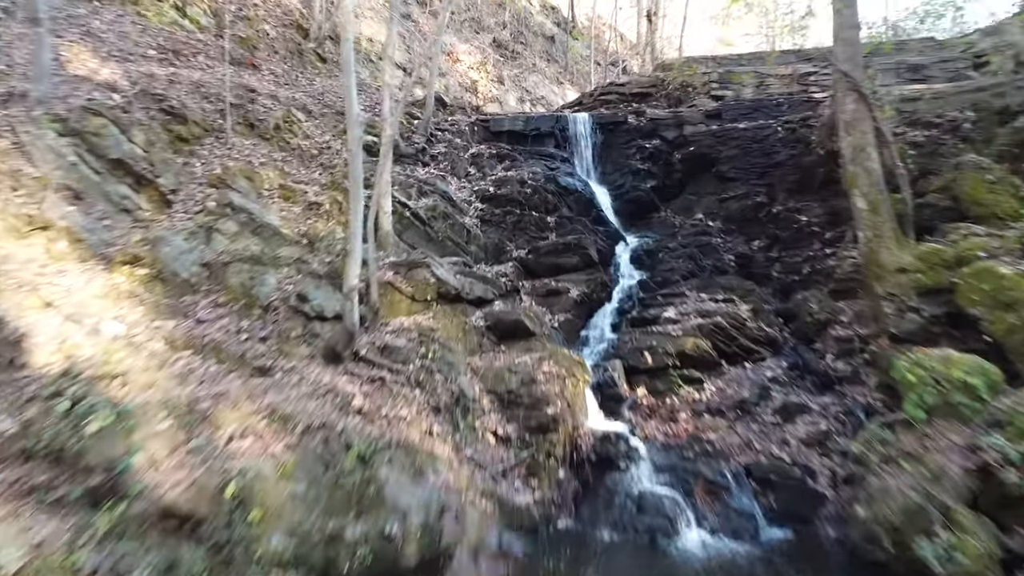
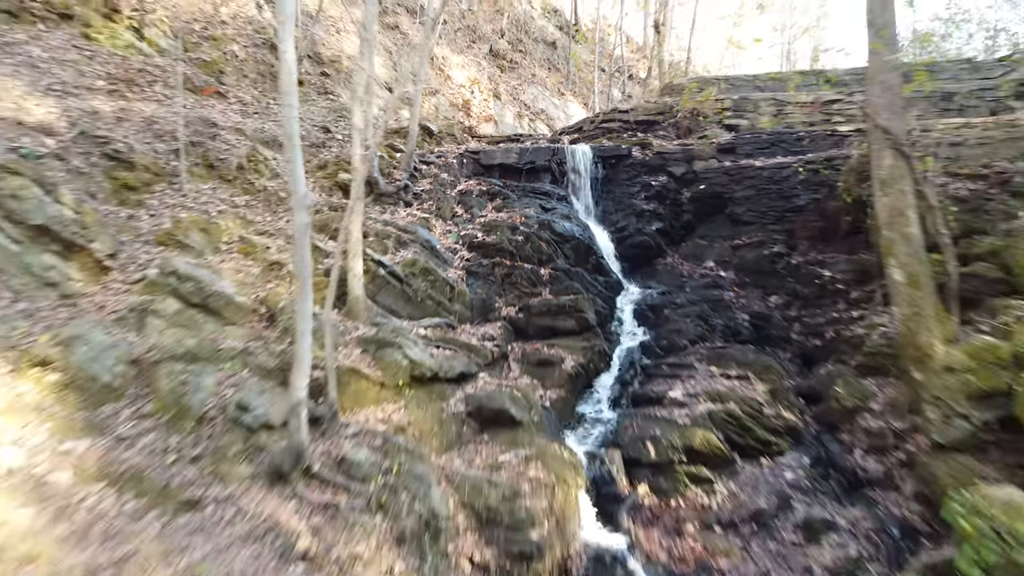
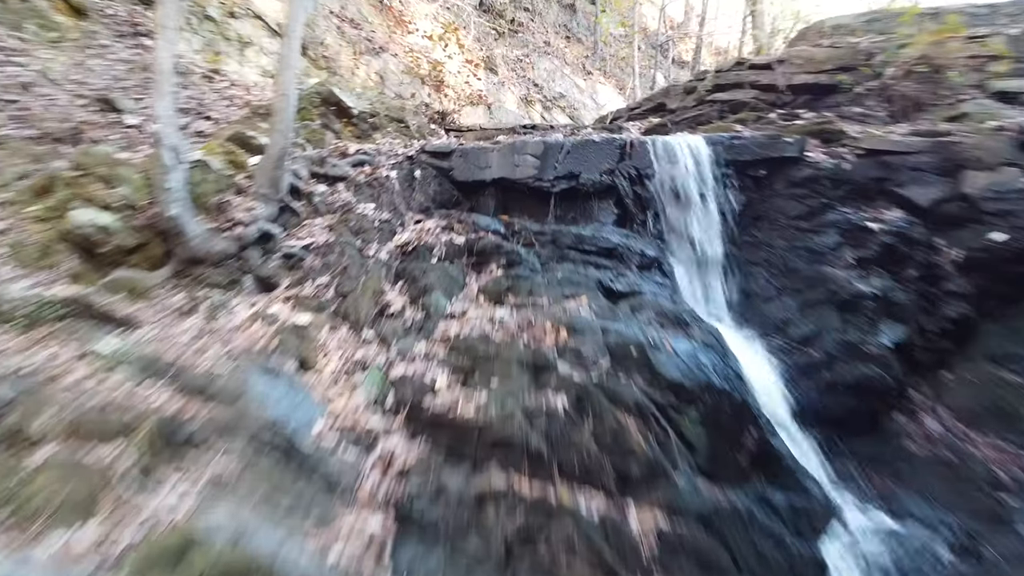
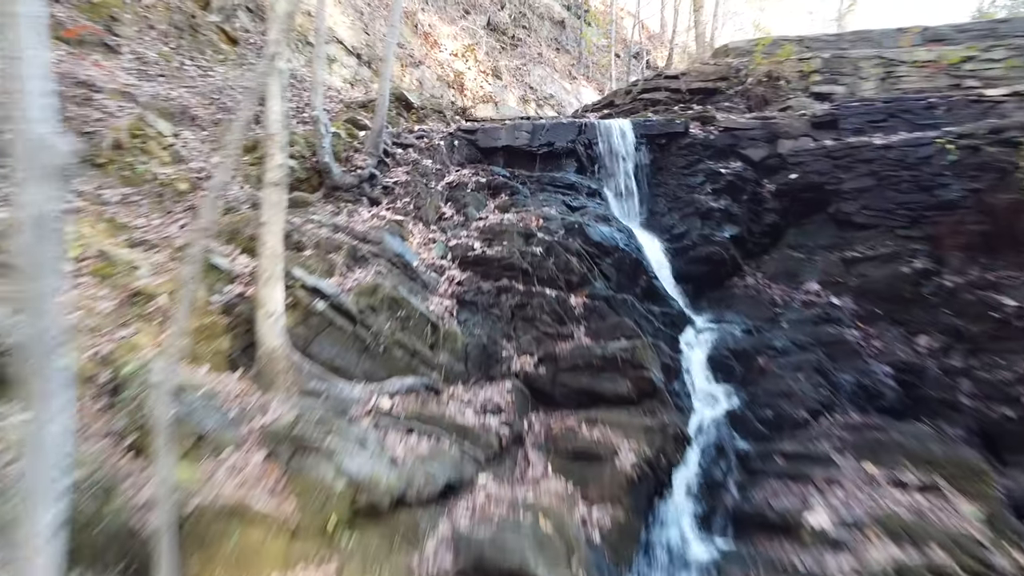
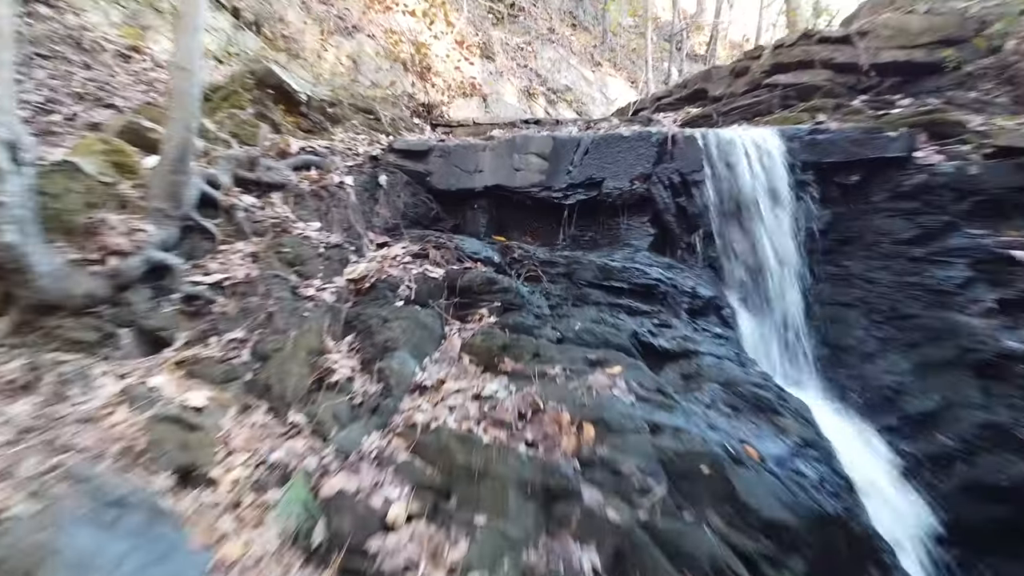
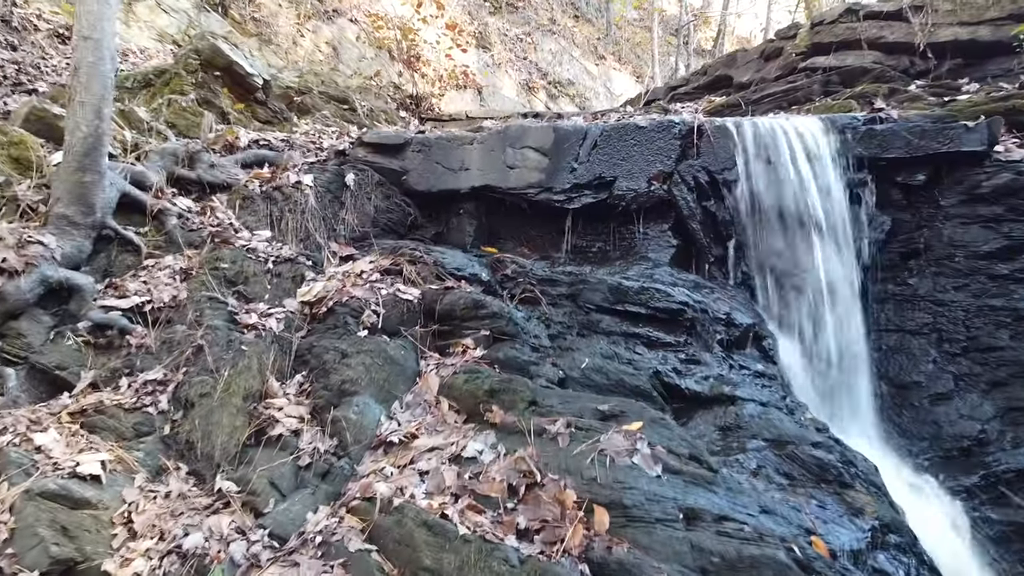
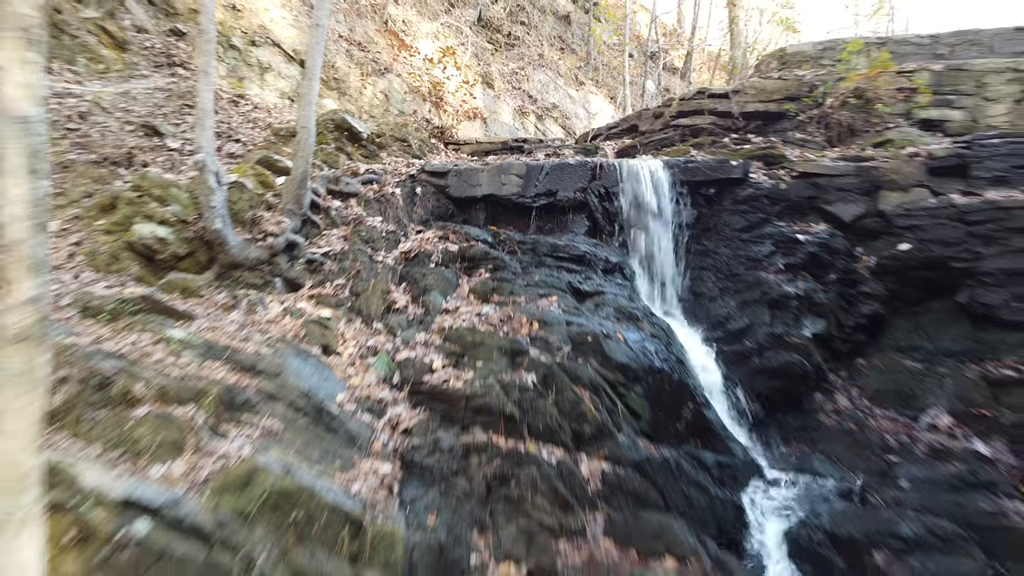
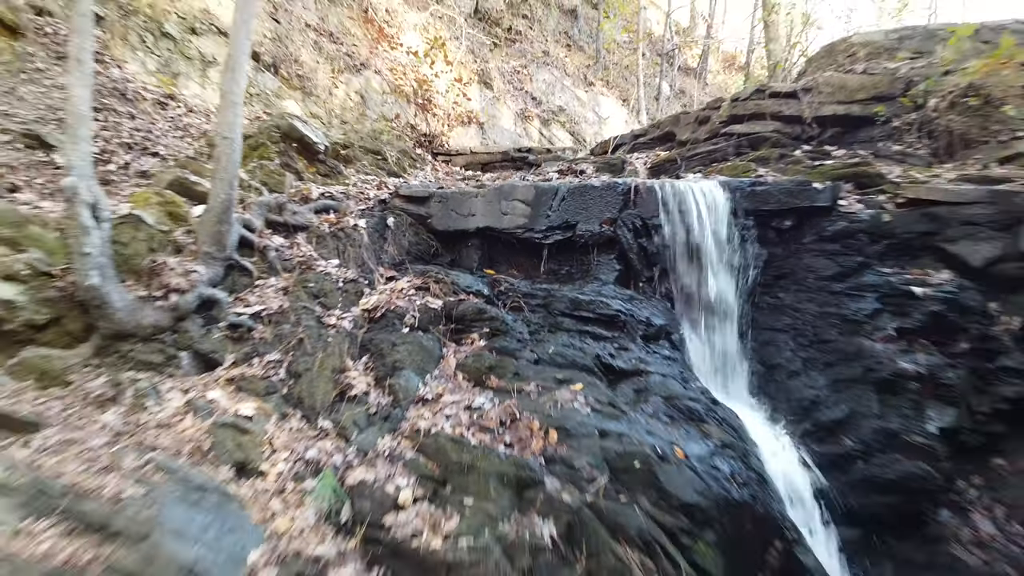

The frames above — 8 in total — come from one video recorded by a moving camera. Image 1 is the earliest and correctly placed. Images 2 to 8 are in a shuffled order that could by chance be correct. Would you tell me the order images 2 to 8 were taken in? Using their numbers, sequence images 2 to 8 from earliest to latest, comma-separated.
4, 3, 5, 6, 8, 7, 2
